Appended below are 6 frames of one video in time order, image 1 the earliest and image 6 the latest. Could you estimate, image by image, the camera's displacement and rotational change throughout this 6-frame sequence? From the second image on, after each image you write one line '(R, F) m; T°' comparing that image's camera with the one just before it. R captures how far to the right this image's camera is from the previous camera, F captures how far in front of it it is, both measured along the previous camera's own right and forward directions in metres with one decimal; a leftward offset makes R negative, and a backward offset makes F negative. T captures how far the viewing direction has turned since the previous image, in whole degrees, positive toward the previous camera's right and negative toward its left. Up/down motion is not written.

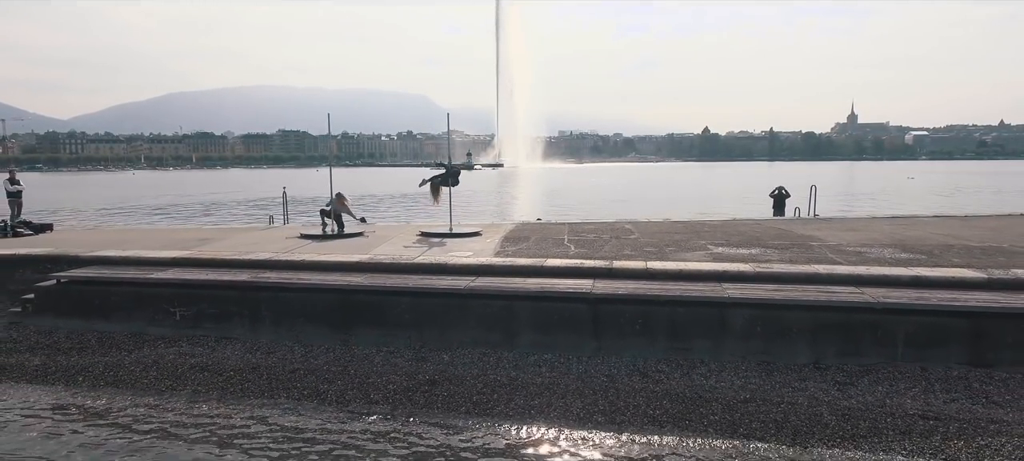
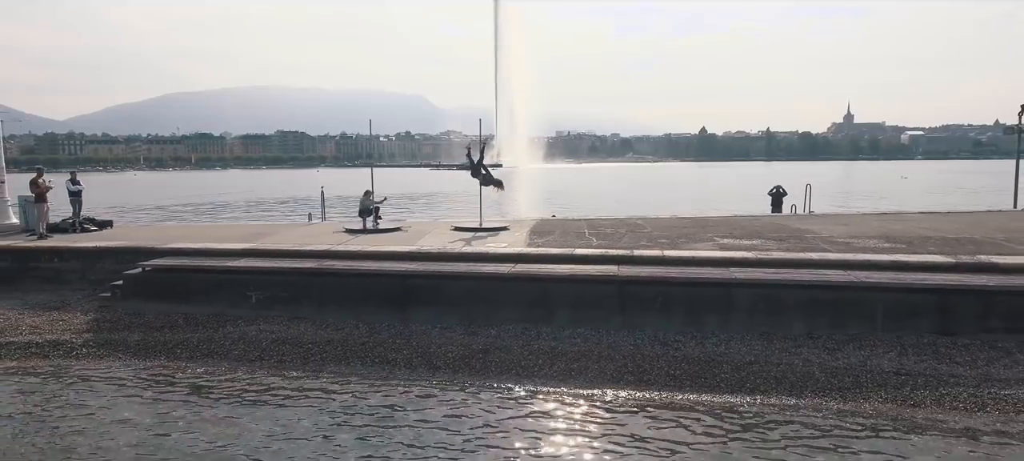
(-0.6, -1.4) m; 0°
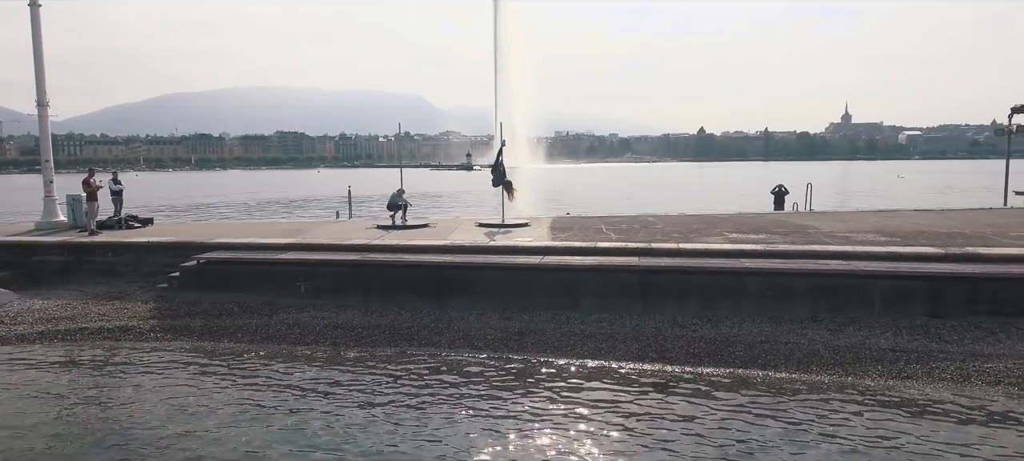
(-0.5, -1.0) m; 0°
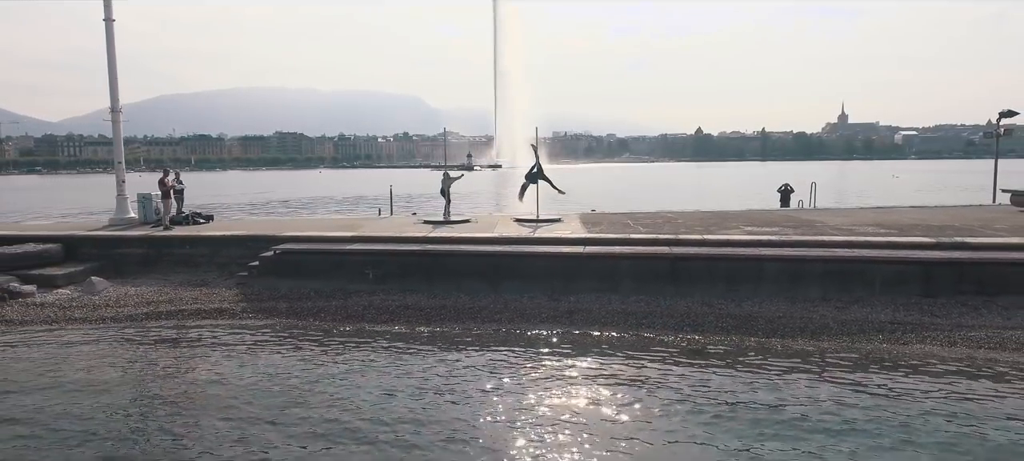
(-1.0, -1.6) m; 0°
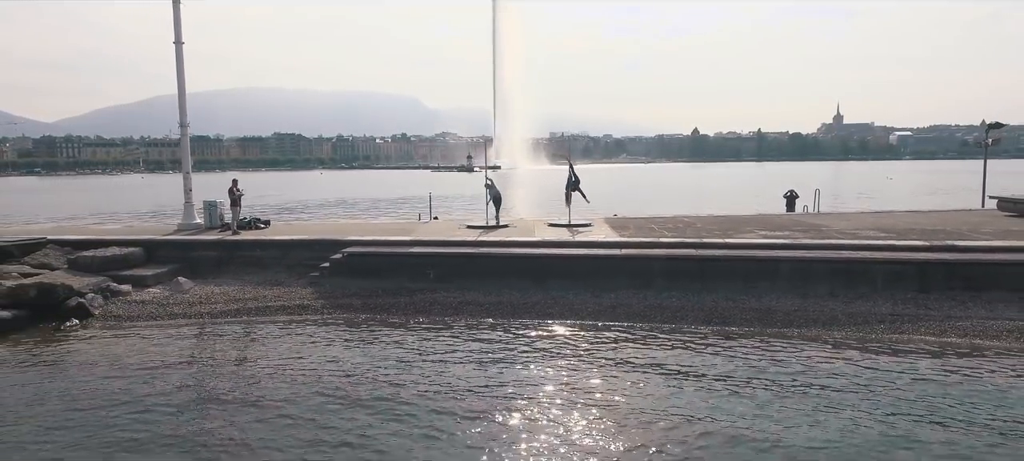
(-1.1, -1.7) m; 0°
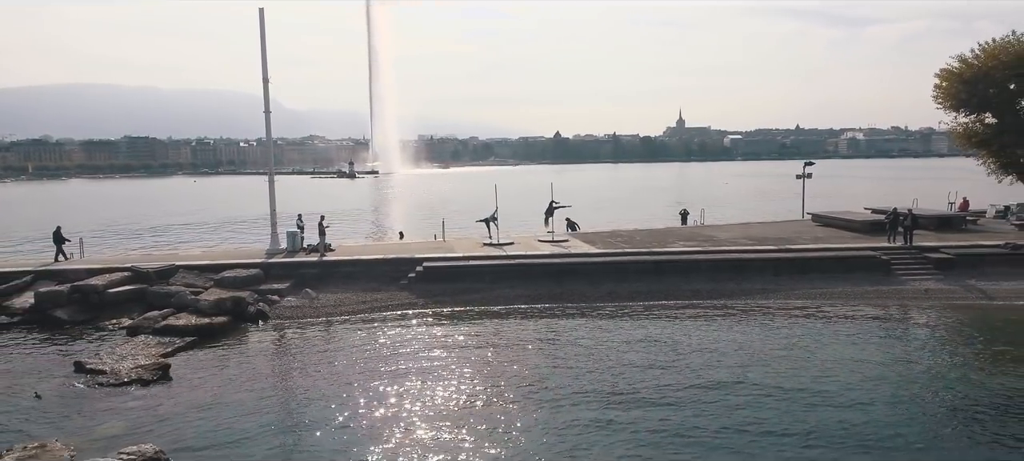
(-5.9, -7.6) m; +12°
